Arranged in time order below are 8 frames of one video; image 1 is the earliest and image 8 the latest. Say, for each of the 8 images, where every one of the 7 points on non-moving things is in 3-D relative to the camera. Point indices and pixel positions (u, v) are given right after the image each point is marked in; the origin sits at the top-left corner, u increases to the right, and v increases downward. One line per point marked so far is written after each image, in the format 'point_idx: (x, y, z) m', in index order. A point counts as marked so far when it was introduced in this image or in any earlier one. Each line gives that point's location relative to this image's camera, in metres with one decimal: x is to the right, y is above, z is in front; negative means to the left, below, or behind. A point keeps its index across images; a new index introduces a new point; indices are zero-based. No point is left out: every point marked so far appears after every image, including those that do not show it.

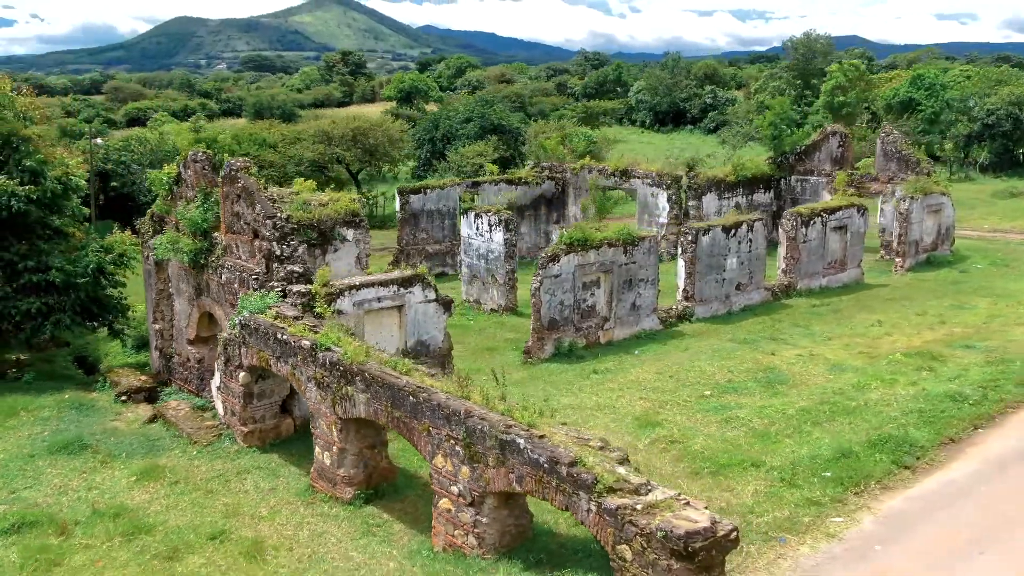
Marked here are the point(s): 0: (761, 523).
0: (+2.2, -2.1, +9.0) m
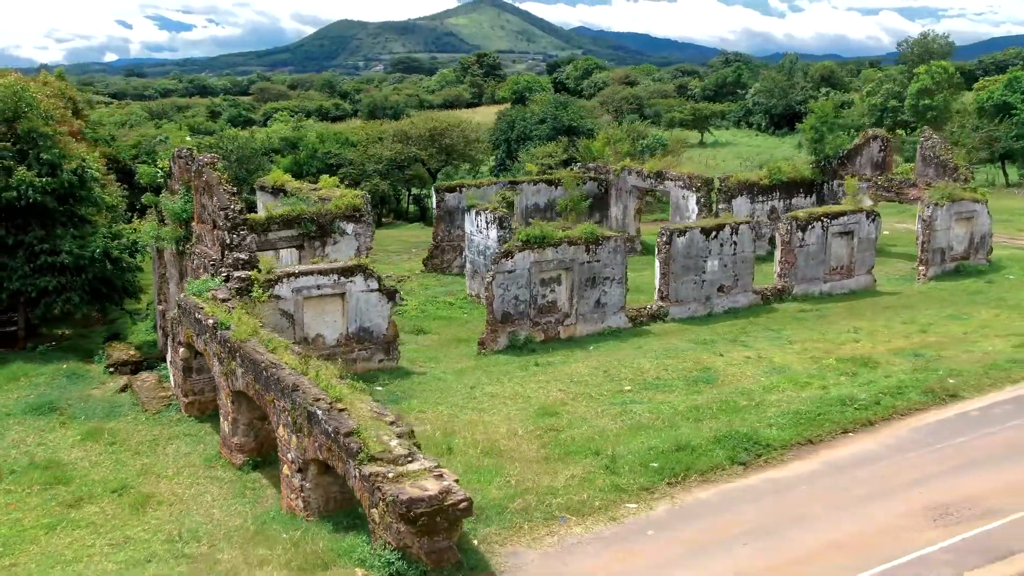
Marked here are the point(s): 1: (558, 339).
0: (+0.3, -2.1, +9.5) m
1: (+0.8, -0.9, +17.4) m
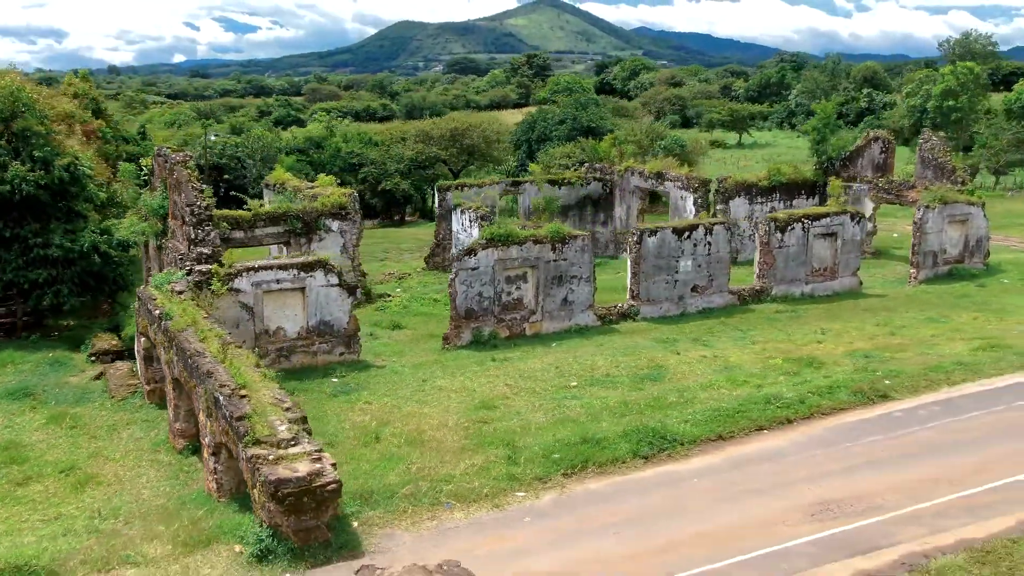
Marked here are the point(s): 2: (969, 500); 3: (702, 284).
0: (-0.7, -2.0, +9.9) m
1: (+0.2, -0.9, +17.7) m
2: (+4.5, -2.1, +9.7) m
3: (+3.8, +0.1, +19.6) m
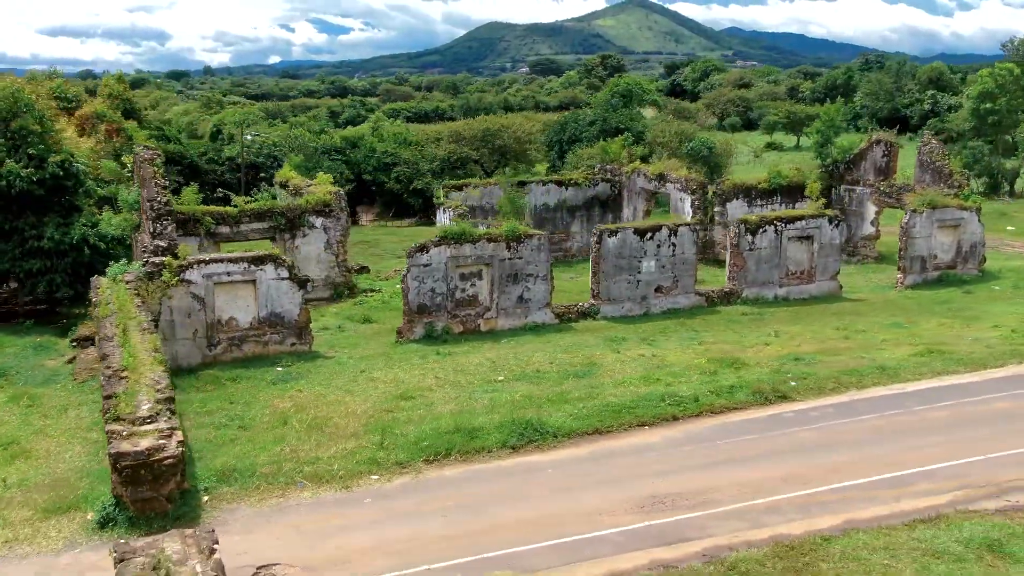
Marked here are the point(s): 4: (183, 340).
0: (-2.3, -1.9, +10.5) m
1: (-0.6, -0.8, +18.2) m
2: (+2.9, -2.1, +9.8) m
3: (+3.1, +0.1, +19.7) m
4: (-5.3, -0.8, +16.1) m
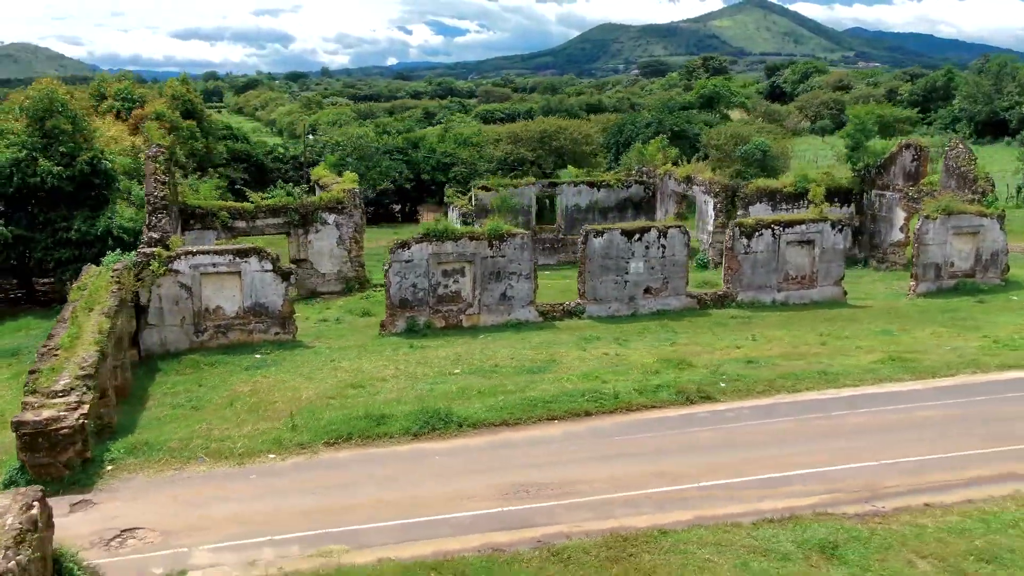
0: (-3.5, -1.8, +11.3) m
1: (-1.0, -0.7, +18.8) m
2: (+1.6, -2.1, +10.0) m
3: (+2.9, 0.0, +19.9) m
4: (-5.9, -0.7, +17.2) m
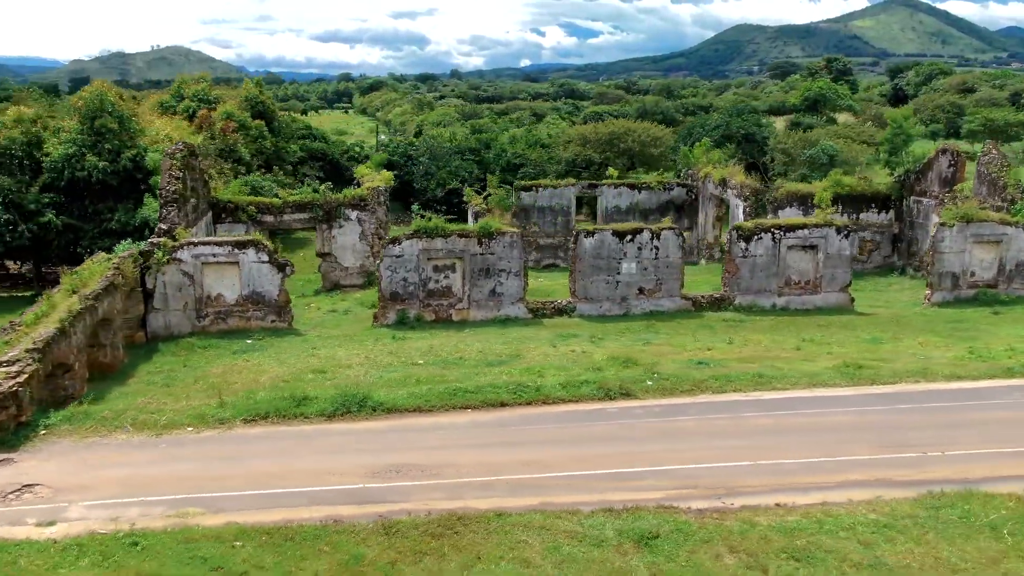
0: (-4.7, -1.6, +12.3) m
1: (-1.2, -0.6, +19.5) m
2: (+0.2, -2.0, +10.5) m
3: (+2.8, 0.0, +20.1) m
4: (-6.3, -0.4, +18.5) m
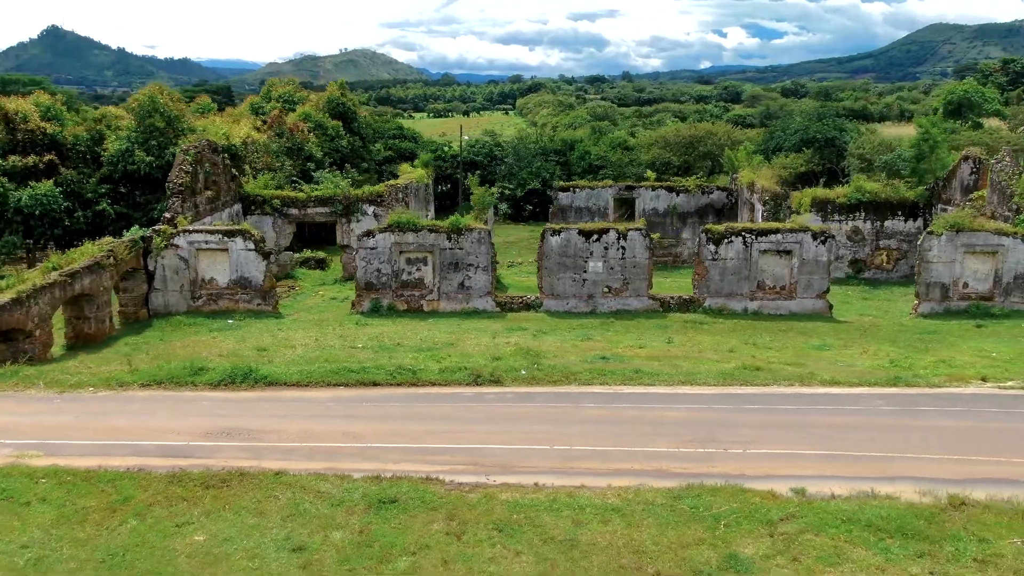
0: (-6.6, -1.3, +14.2) m
1: (-1.9, -0.5, +20.7) m
2: (-2.1, -1.9, +11.6) m
3: (+2.1, 0.0, +20.6) m
4: (-7.1, -0.1, +20.6) m
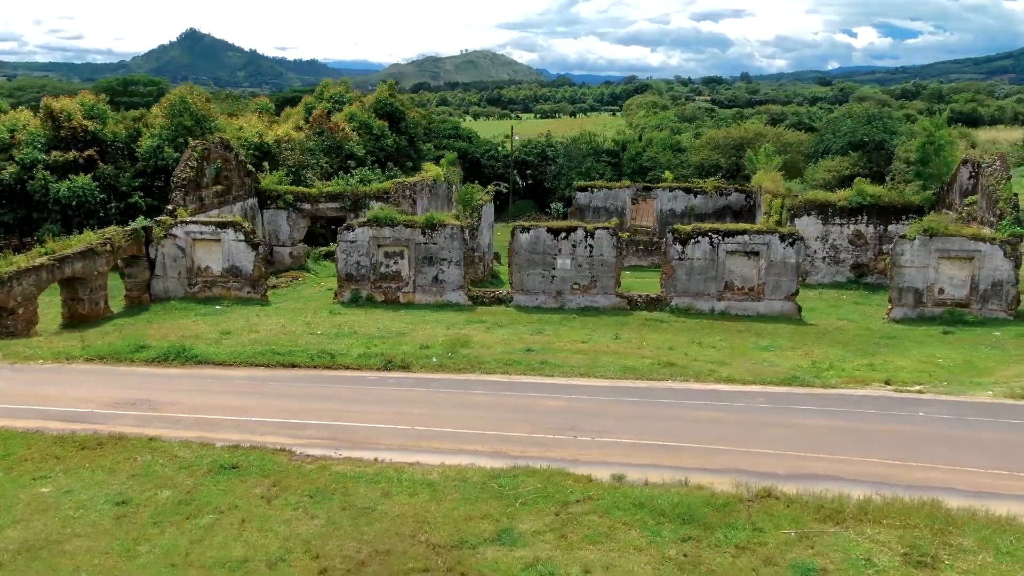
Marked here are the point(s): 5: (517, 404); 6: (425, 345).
0: (-7.9, -1.0, +15.8) m
1: (-2.5, -0.3, +21.6) m
2: (-3.8, -1.7, +12.6) m
3: (+1.5, +0.1, +21.0) m
4: (-7.6, +0.2, +22.1) m
5: (+0.1, -1.6, +13.4) m
6: (-1.5, -1.0, +16.6) m
